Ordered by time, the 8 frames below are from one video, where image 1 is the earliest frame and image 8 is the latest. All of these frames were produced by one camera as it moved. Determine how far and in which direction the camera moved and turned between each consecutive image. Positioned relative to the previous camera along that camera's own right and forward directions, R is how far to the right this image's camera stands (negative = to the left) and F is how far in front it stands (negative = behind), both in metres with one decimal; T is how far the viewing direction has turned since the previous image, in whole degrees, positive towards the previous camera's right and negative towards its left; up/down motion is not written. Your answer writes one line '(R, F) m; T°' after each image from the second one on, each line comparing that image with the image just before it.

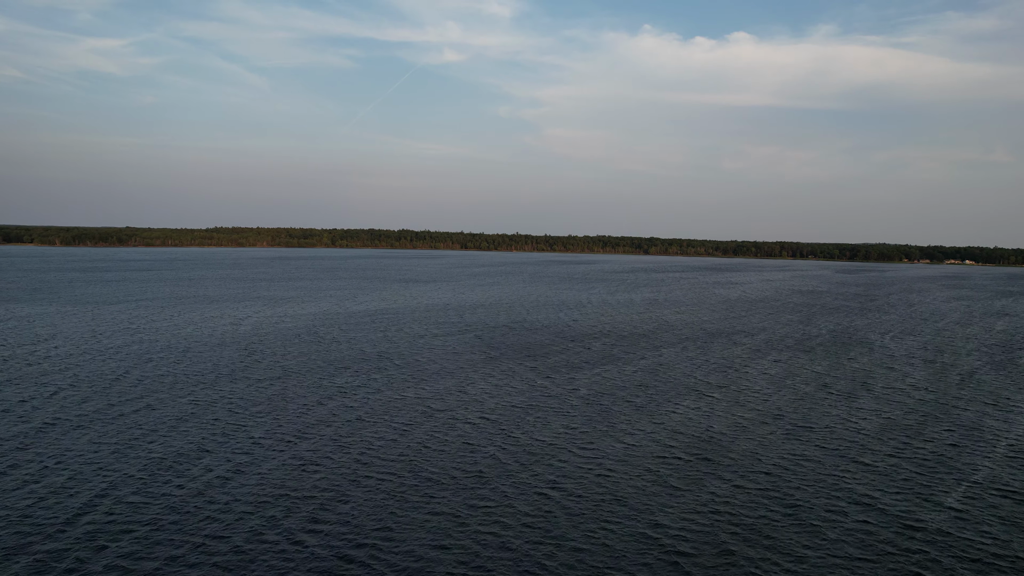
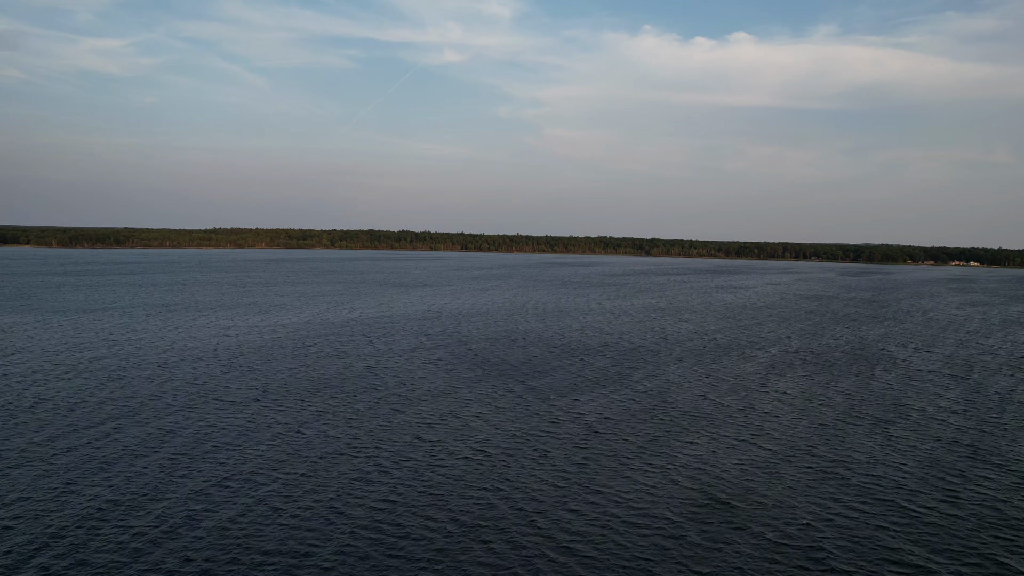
(0.0, +1.3) m; 0°
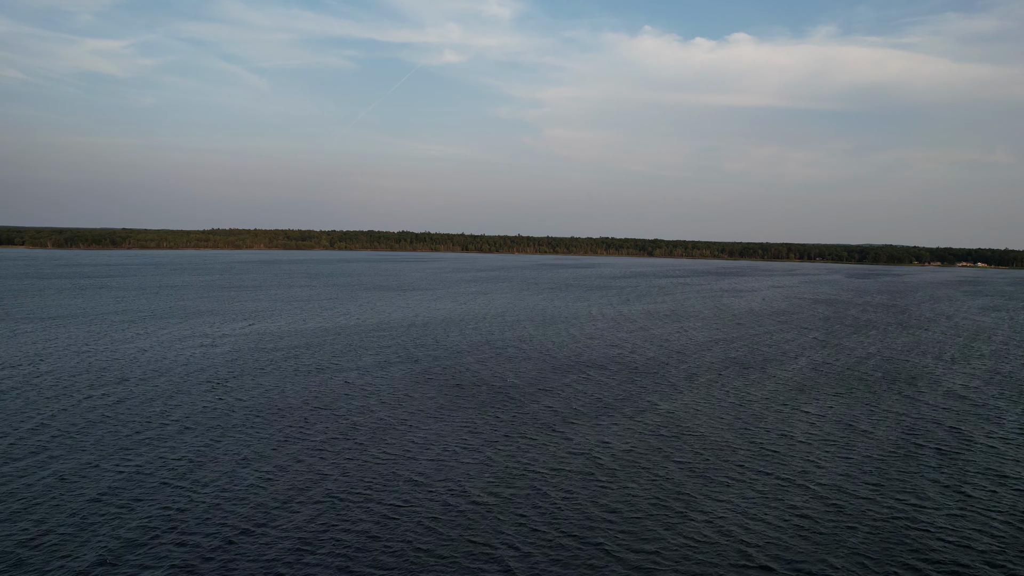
(0.0, +1.8) m; 0°
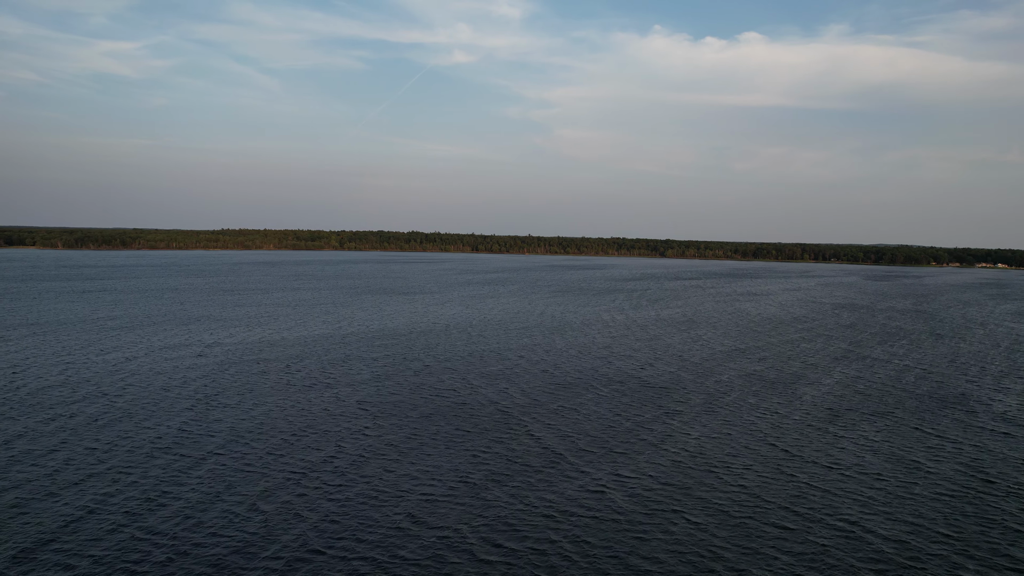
(0.0, +1.4) m; -1°
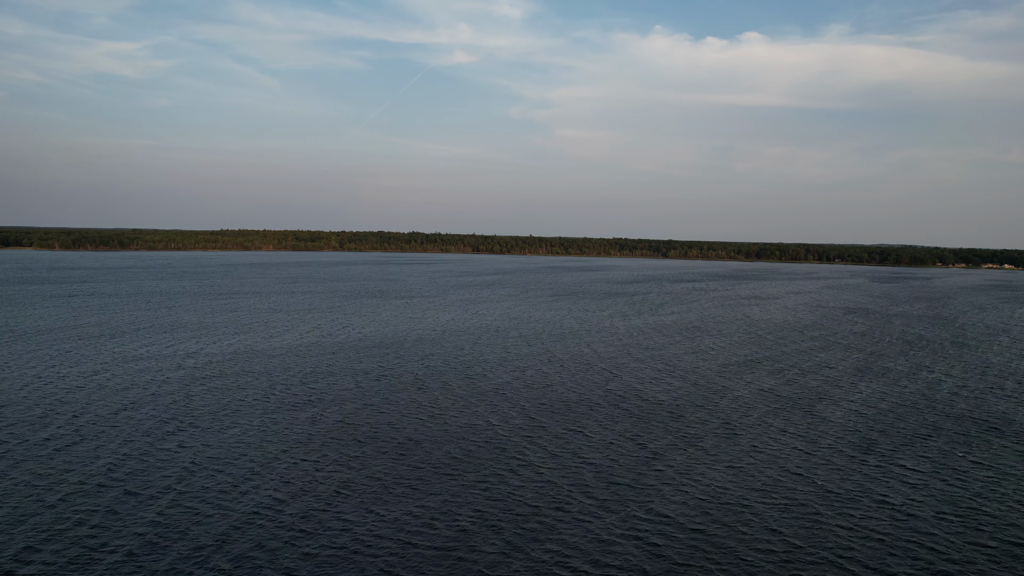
(0.0, +1.4) m; 0°
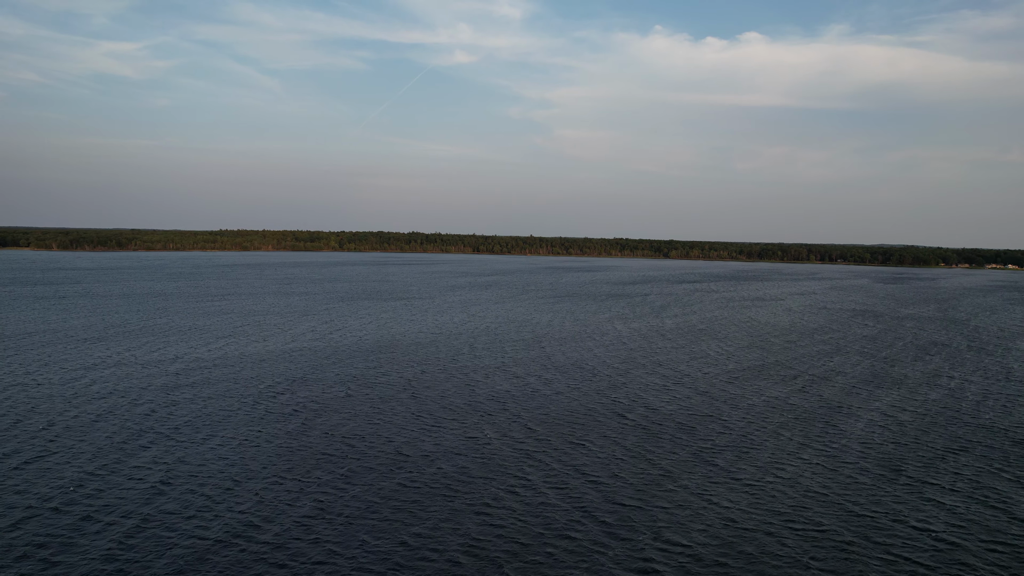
(0.0, +0.9) m; 0°
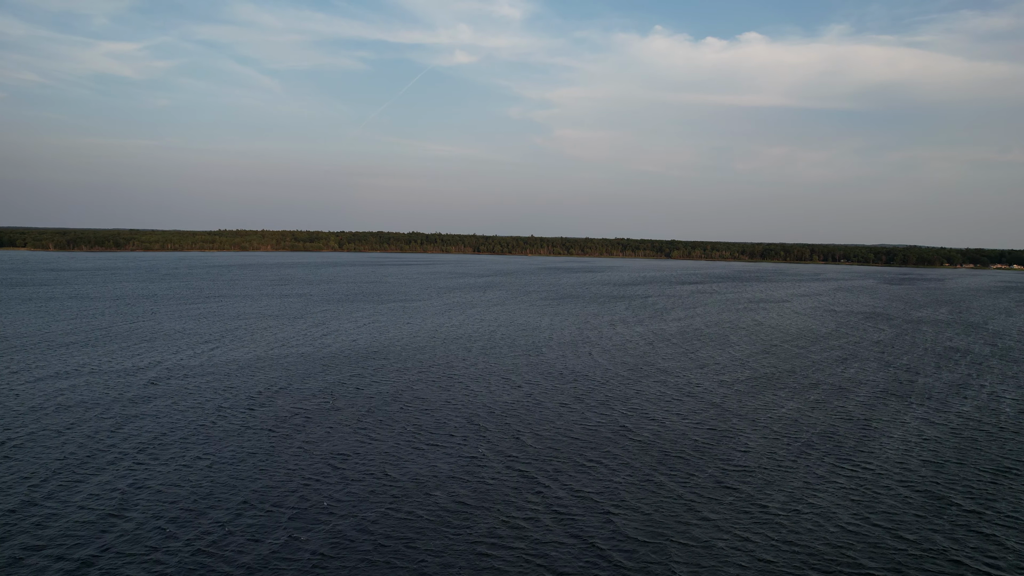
(0.0, +1.2) m; 0°
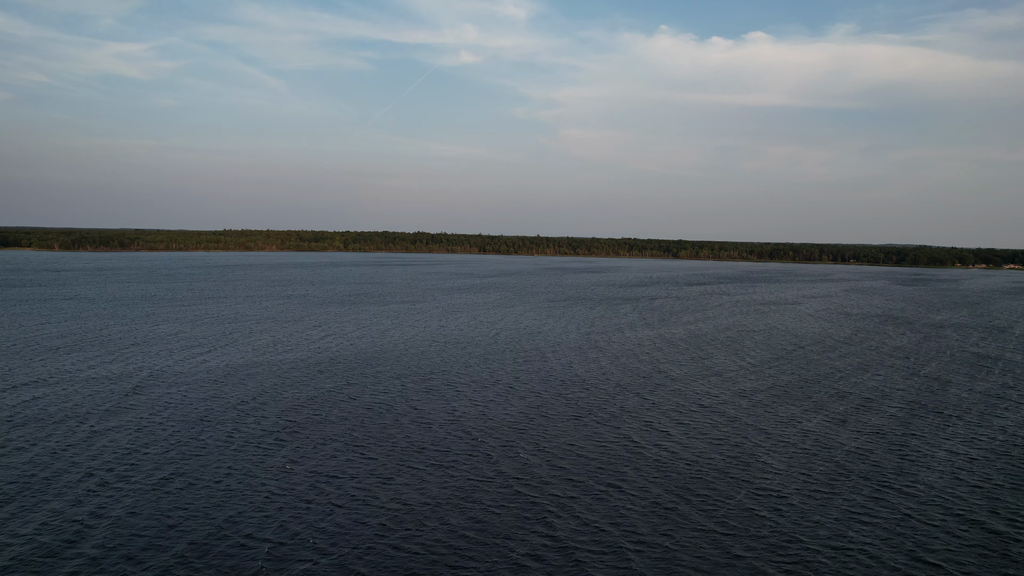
(-0.1, +1.1) m; 0°
